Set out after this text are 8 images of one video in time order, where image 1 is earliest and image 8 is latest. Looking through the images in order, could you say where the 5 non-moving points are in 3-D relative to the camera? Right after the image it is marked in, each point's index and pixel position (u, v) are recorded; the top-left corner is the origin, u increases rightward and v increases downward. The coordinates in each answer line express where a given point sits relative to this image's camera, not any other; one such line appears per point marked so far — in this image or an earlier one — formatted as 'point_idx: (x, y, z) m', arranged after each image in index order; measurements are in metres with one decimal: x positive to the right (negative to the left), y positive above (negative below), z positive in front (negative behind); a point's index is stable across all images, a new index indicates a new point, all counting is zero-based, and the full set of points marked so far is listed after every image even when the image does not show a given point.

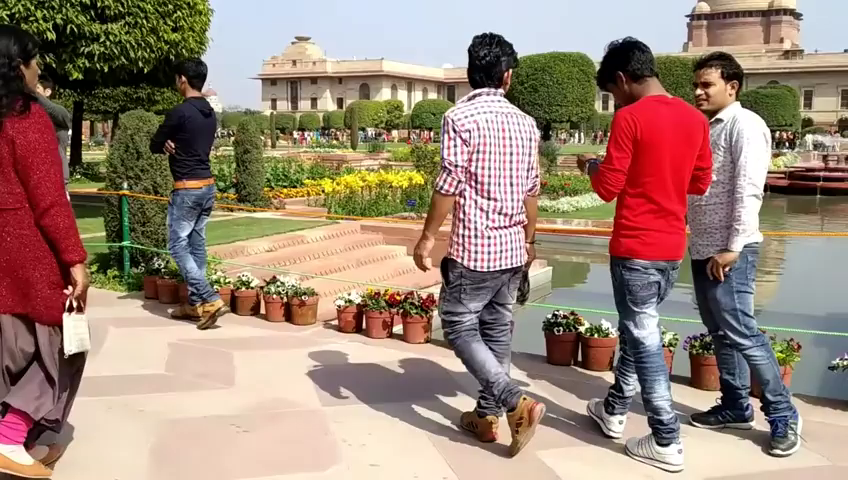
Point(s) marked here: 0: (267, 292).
0: (-0.6, -0.2, +3.2) m
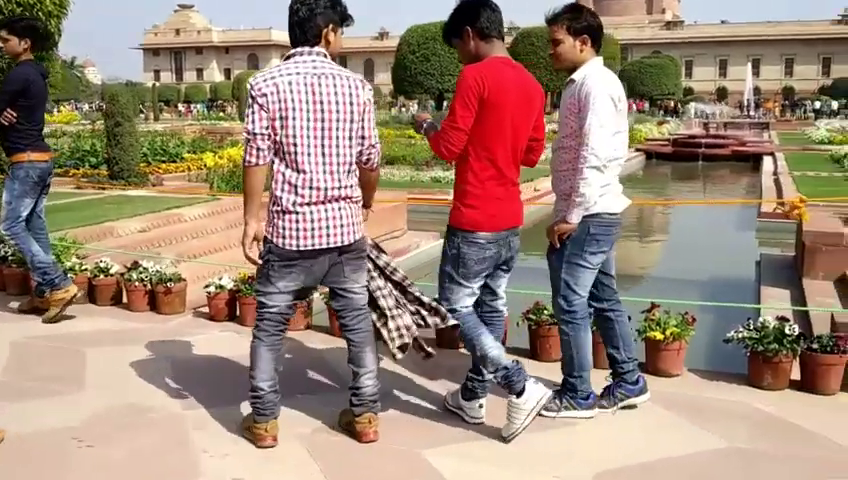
0: (-1.1, -0.1, +2.9) m
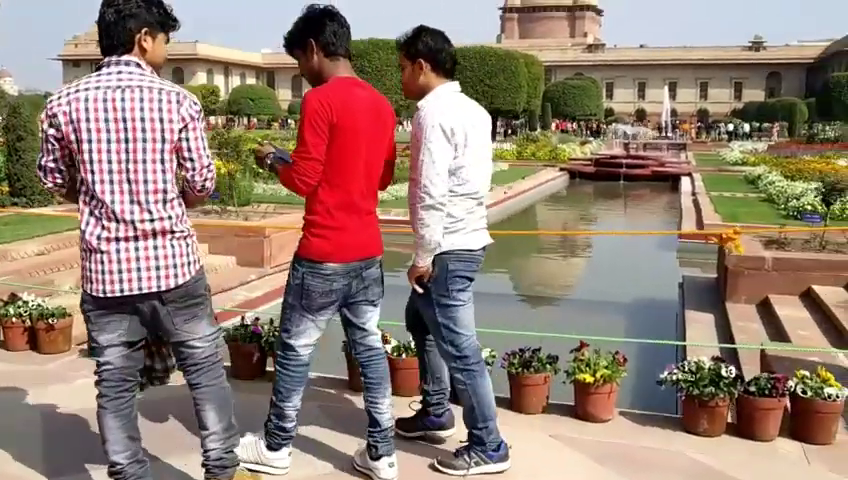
0: (-1.4, -0.2, +2.6) m
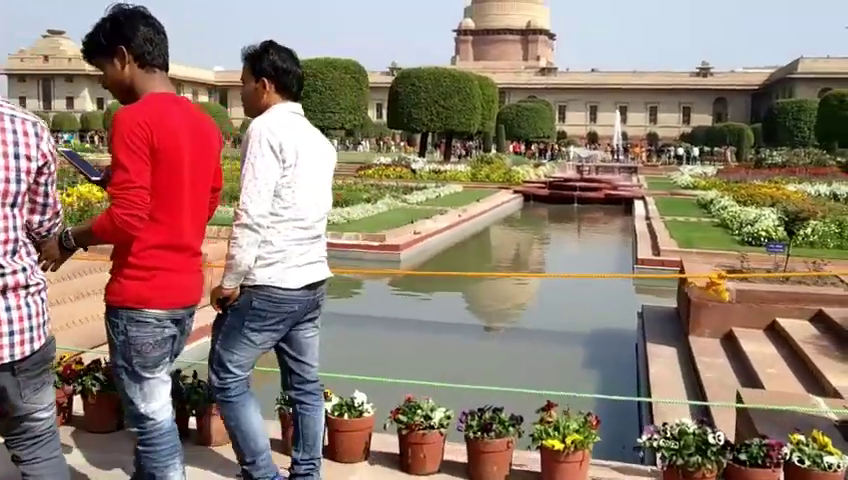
0: (-1.5, -0.3, +2.3) m
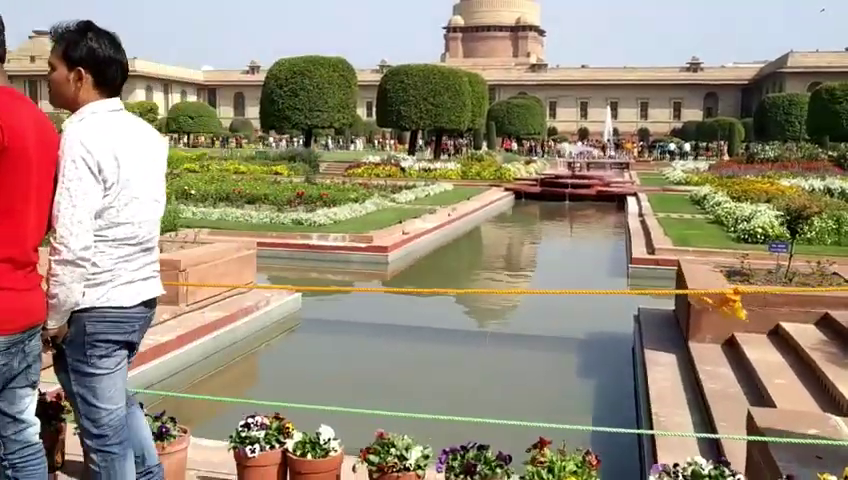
0: (-1.6, -0.4, +2.0) m
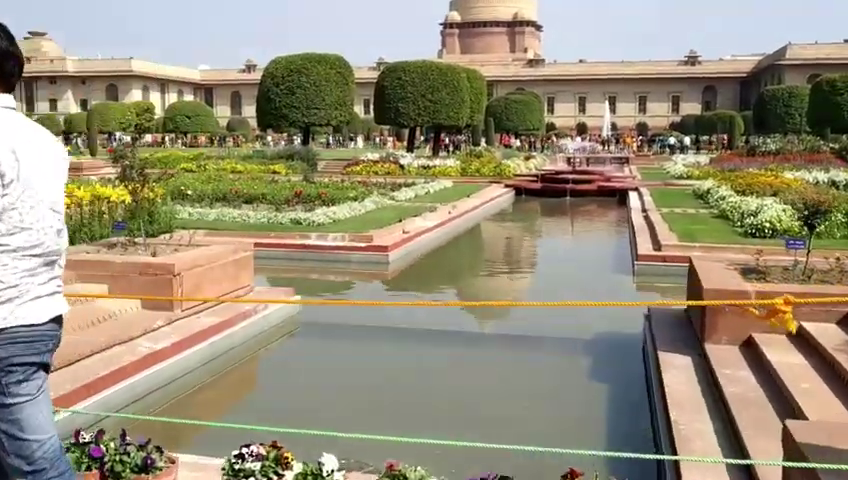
0: (-1.6, -0.4, +1.8) m
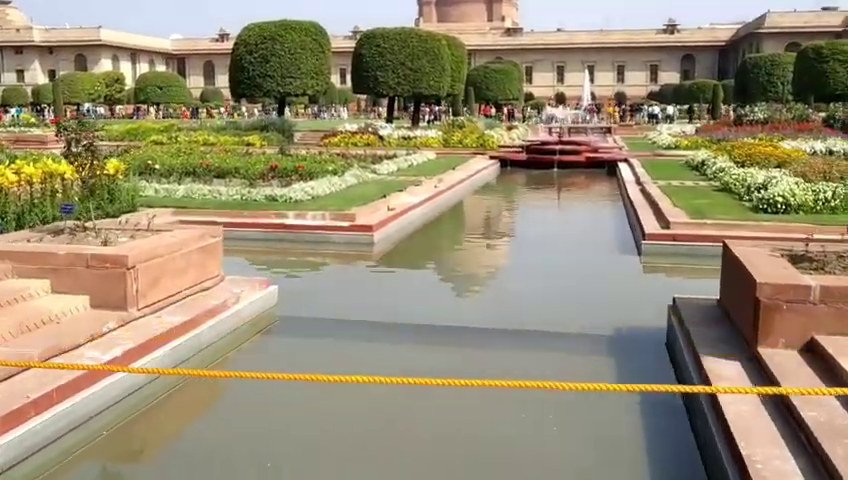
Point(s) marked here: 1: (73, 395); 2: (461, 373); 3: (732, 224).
0: (-1.5, -0.5, +1.2) m
1: (-1.4, -0.6, +3.3) m
2: (+0.2, -0.7, +4.0) m
3: (+2.8, +0.2, +7.1) m
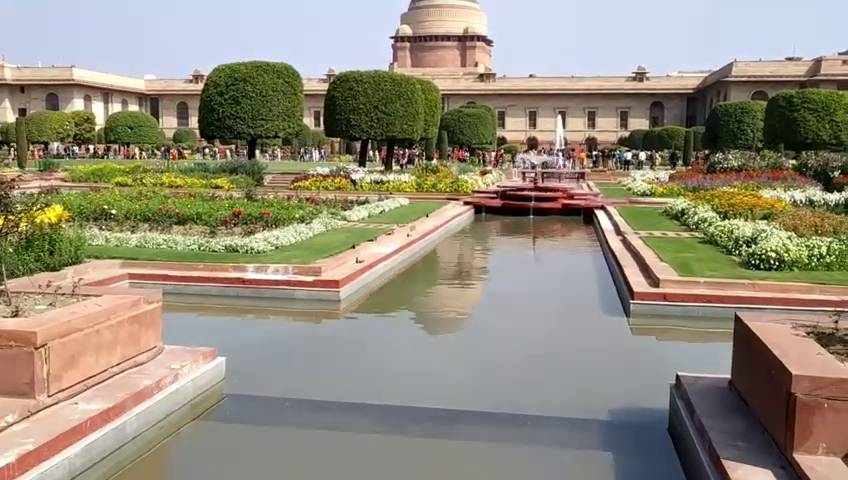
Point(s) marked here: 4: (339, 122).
0: (-1.5, -0.6, +0.5) m
1: (-1.6, -0.9, +2.6) m
2: (+0.1, -1.0, +3.4) m
3: (+2.5, -0.3, +6.6) m
4: (-2.1, +2.9, +19.7) m
